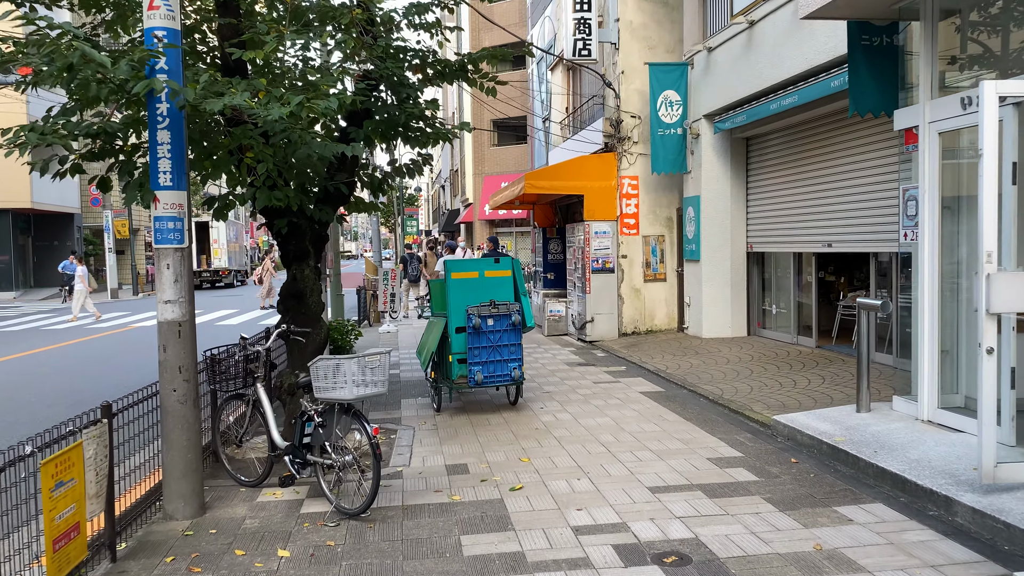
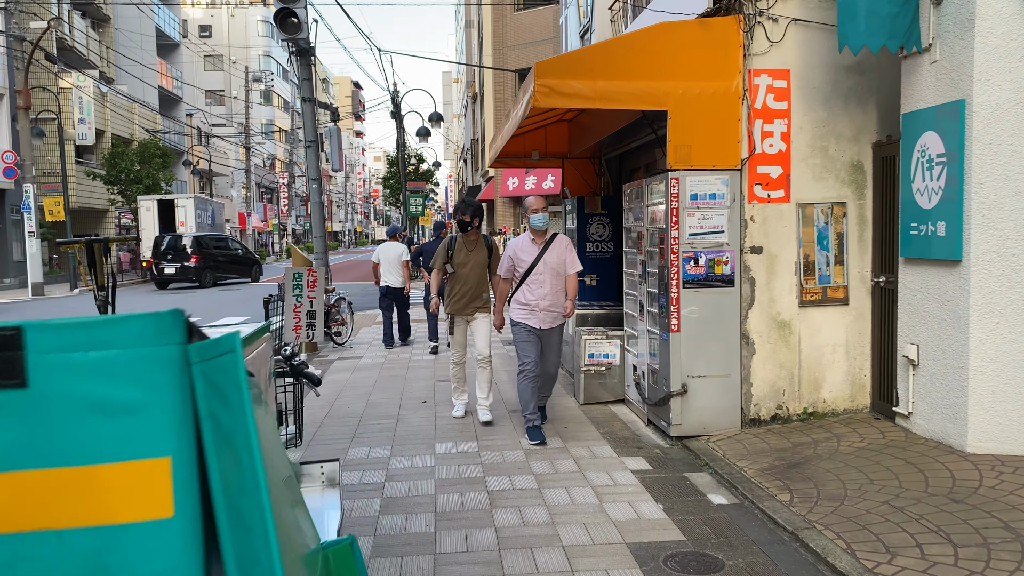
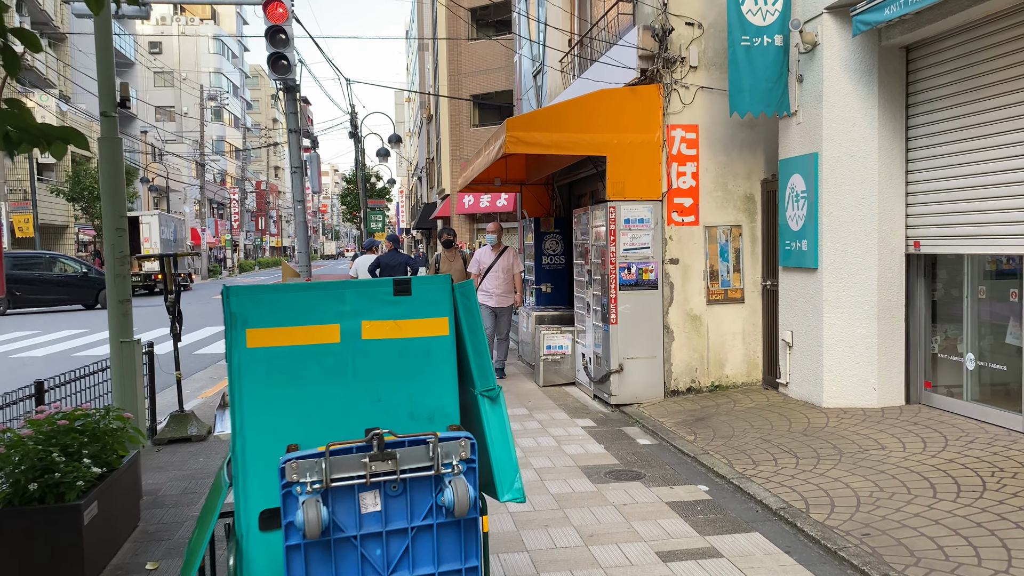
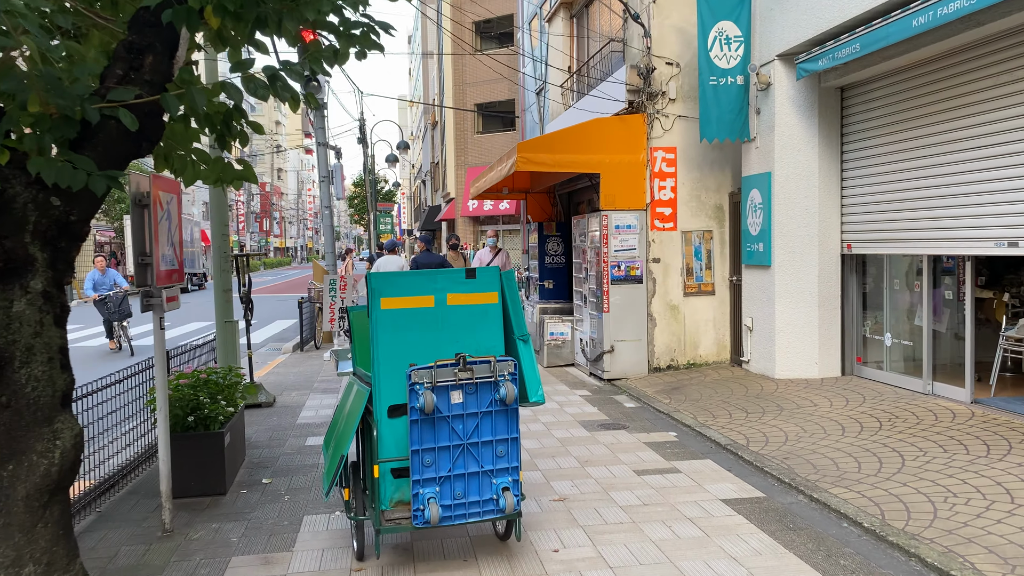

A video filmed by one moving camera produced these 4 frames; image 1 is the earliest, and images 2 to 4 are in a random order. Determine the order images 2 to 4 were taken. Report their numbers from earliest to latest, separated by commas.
4, 3, 2
